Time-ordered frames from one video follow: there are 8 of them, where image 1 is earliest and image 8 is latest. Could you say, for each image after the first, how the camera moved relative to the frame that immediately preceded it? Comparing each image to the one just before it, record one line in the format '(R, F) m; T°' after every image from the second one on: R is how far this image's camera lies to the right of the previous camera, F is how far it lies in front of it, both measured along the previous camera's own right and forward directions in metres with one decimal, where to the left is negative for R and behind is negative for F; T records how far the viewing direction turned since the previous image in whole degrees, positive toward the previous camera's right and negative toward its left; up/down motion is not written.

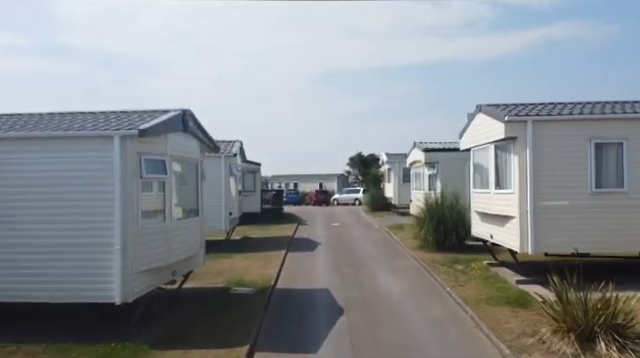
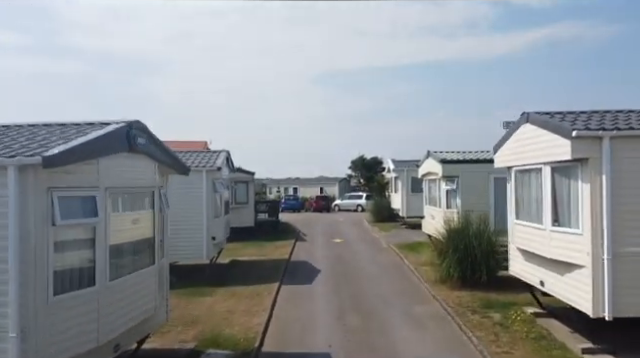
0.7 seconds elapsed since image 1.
(0.0, +2.3) m; 0°
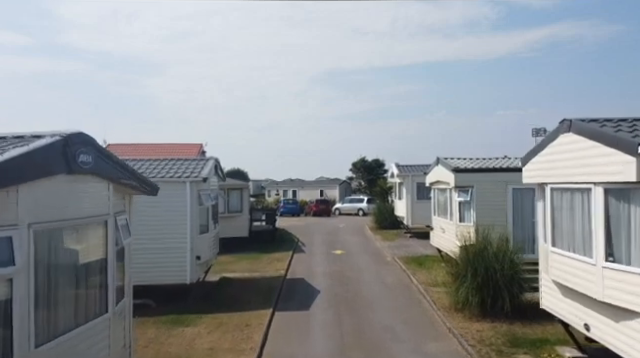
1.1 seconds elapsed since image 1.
(0.0, +1.3) m; 0°
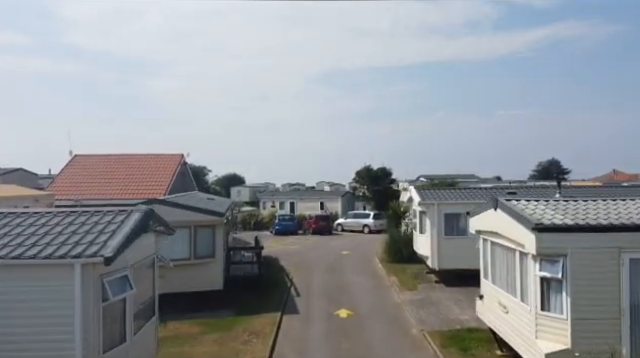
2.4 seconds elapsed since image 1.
(+0.1, +4.7) m; 0°
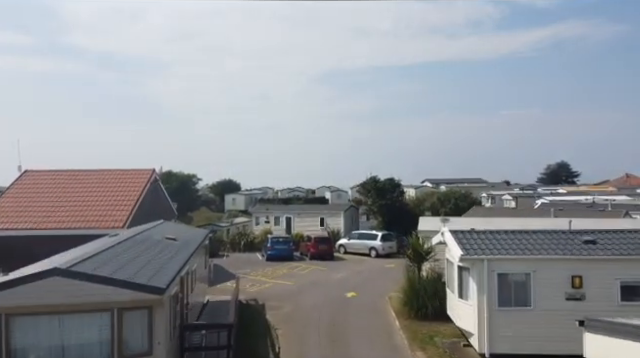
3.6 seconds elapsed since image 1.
(+0.1, +5.0) m; 0°
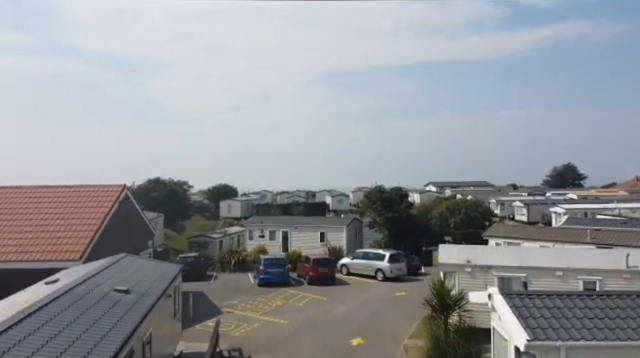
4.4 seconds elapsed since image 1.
(0.0, +3.6) m; 0°
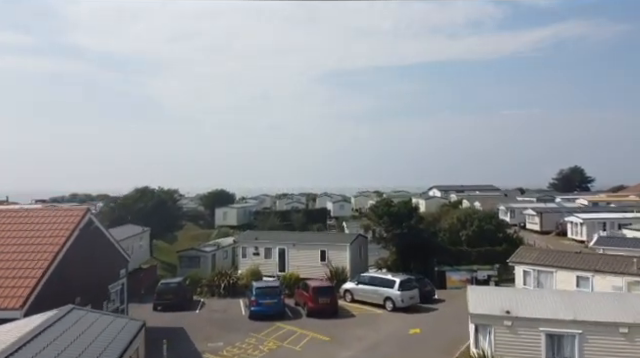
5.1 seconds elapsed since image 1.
(0.0, +3.5) m; 0°
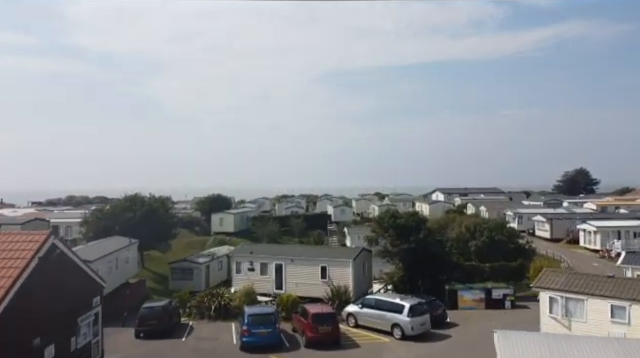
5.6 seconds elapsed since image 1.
(0.0, +2.6) m; 0°
